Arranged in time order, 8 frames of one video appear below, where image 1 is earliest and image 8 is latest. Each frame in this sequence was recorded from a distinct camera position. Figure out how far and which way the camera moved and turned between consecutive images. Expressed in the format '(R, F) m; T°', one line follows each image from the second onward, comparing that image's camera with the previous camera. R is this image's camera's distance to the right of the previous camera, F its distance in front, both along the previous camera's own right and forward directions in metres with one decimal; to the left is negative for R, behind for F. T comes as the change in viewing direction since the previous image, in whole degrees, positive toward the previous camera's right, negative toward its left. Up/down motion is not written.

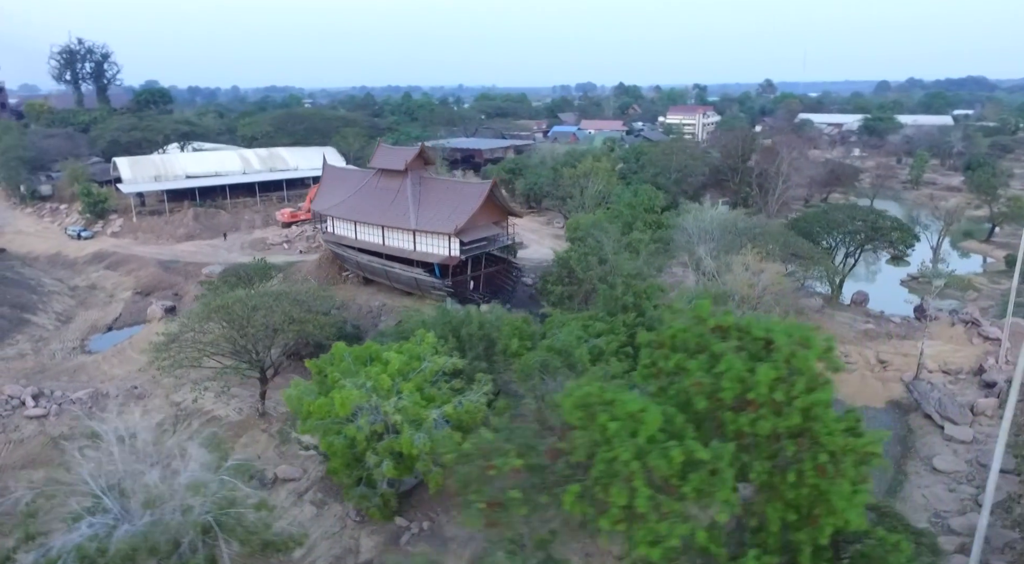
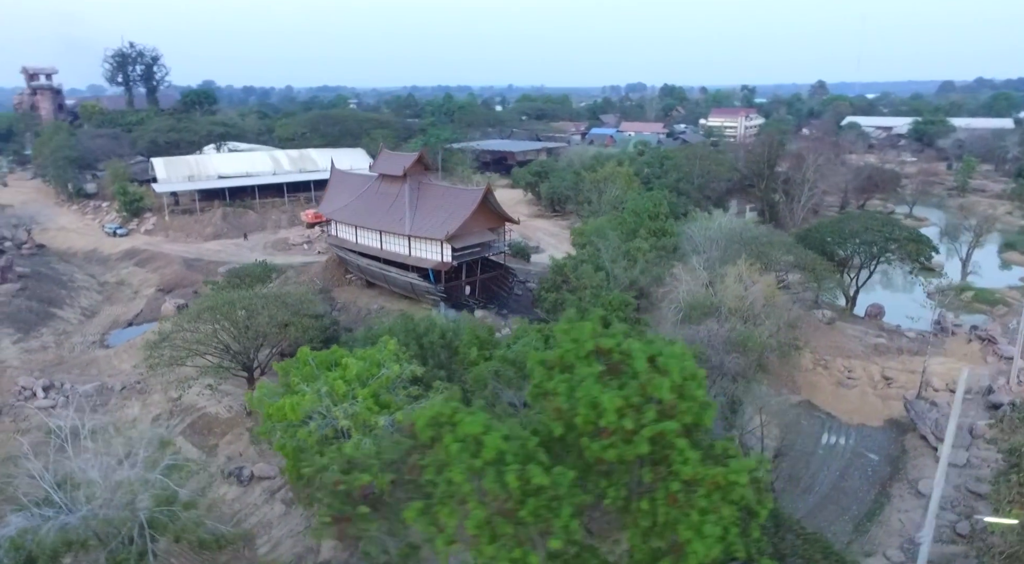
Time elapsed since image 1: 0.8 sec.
(+1.5, -0.1) m; -4°
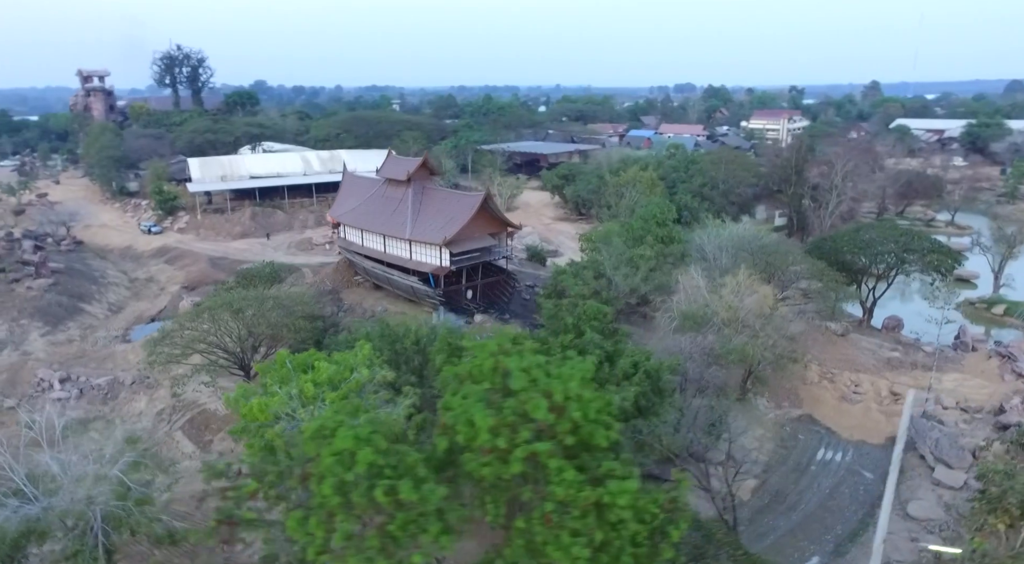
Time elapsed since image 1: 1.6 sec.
(+1.3, -0.1) m; -4°
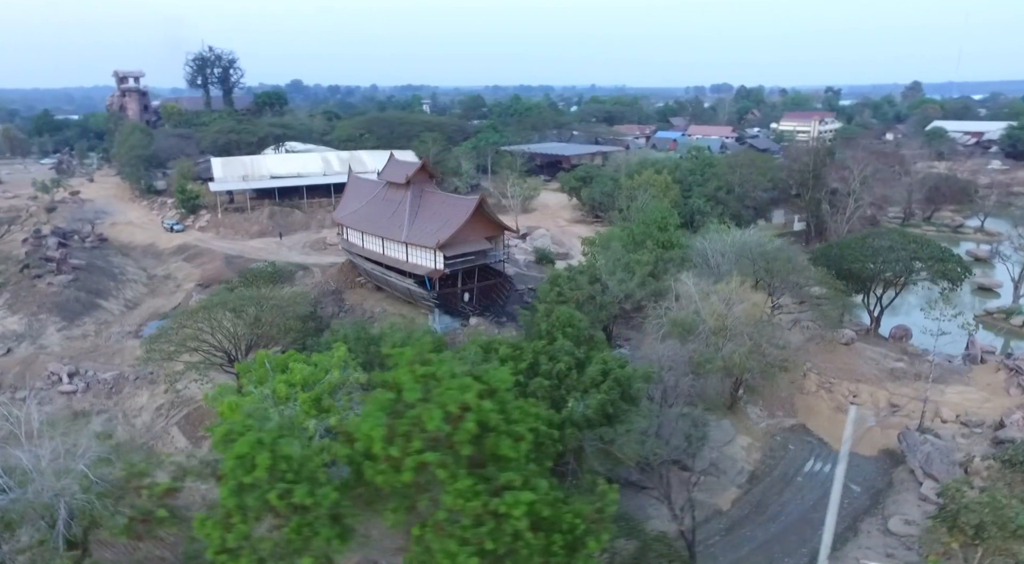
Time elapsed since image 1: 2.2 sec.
(+1.1, -0.1) m; -3°
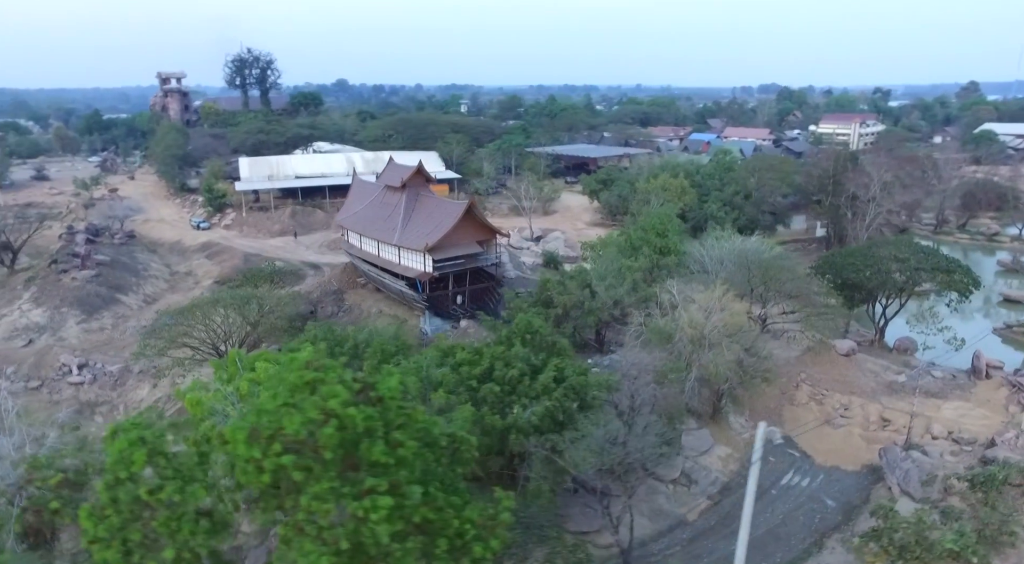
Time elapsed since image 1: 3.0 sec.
(+1.5, -0.1) m; -4°
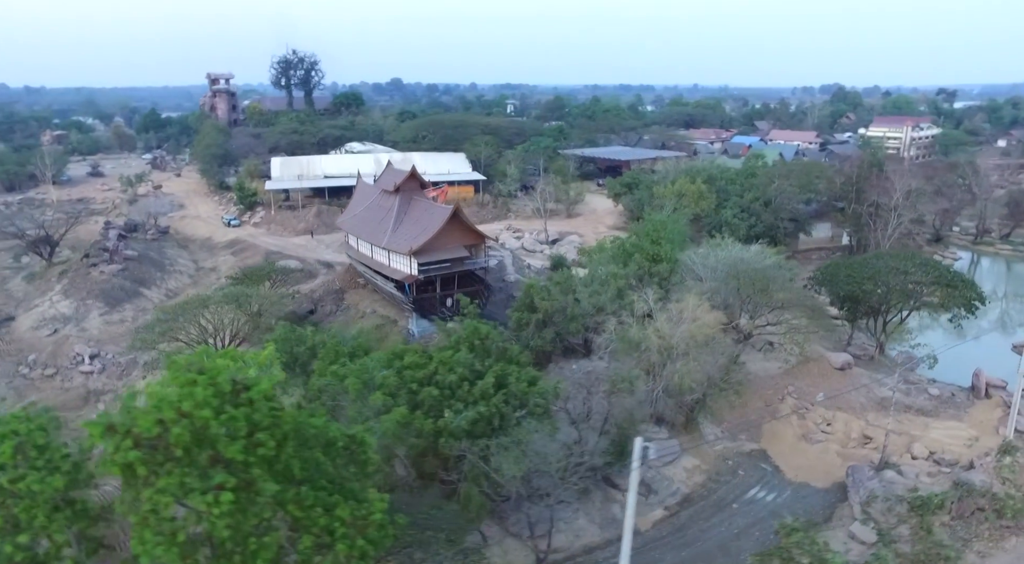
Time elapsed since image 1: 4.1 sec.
(+2.0, -0.2) m; -5°
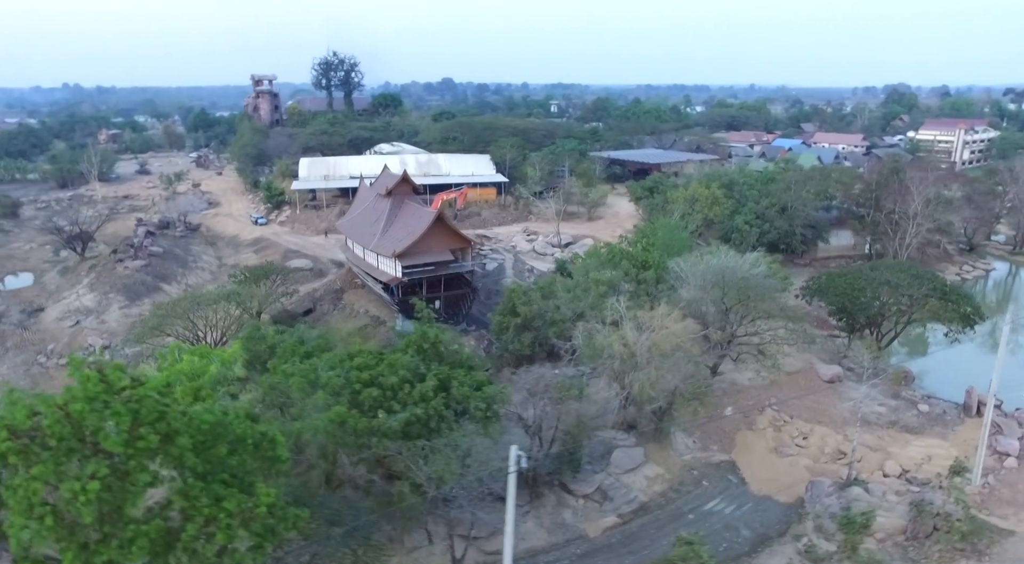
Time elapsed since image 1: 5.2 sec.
(+2.0, -0.2) m; -4°
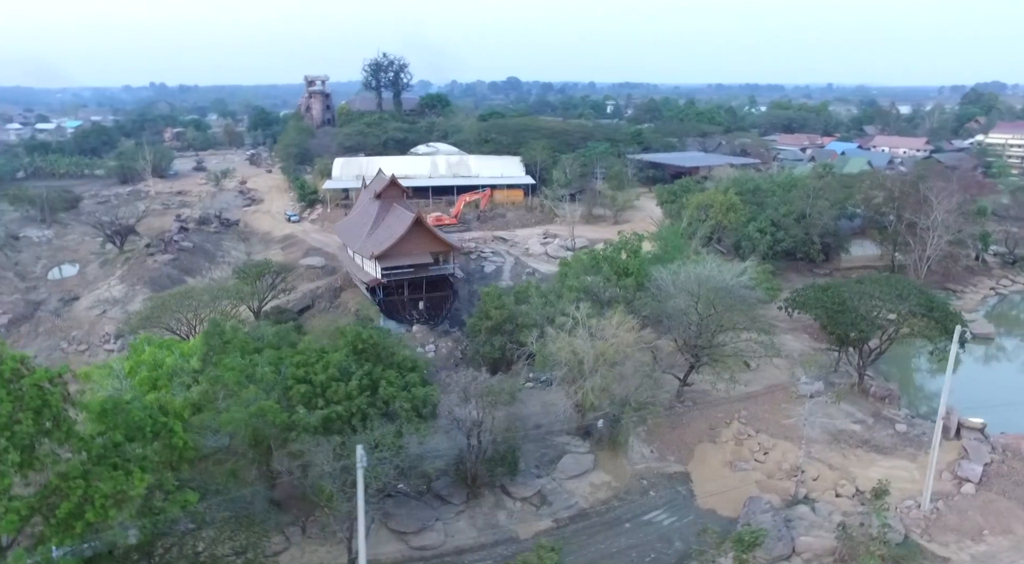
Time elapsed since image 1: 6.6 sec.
(+2.7, -0.2) m; -6°
